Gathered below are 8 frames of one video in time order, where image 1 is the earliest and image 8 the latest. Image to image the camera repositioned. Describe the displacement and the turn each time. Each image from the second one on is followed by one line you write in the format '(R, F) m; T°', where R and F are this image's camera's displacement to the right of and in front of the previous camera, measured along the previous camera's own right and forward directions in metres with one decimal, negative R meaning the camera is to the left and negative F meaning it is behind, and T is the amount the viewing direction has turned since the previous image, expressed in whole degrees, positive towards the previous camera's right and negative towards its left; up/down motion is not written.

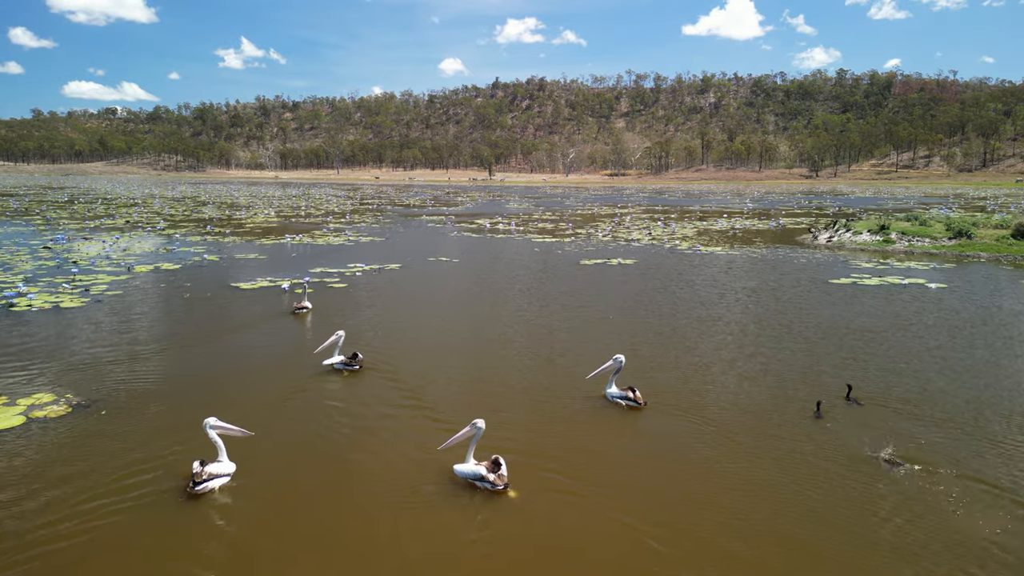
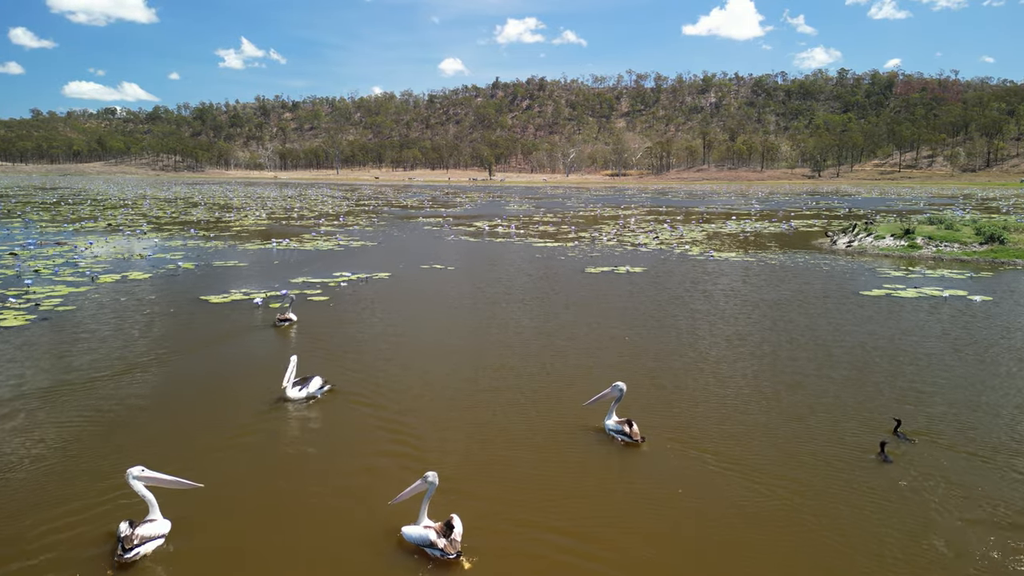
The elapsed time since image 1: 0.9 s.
(0.0, +1.3) m; 0°
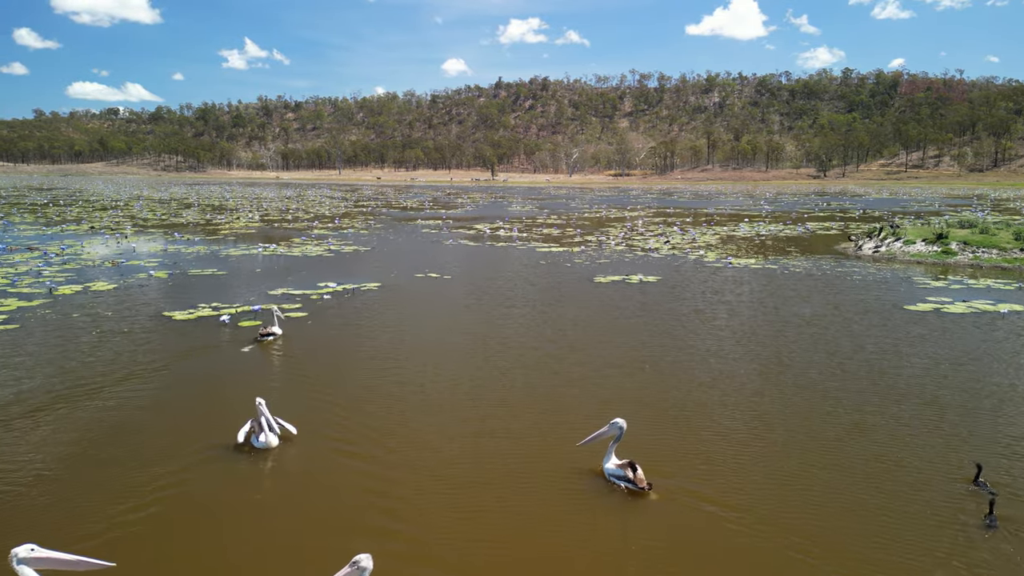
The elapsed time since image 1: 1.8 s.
(0.0, +1.3) m; 0°
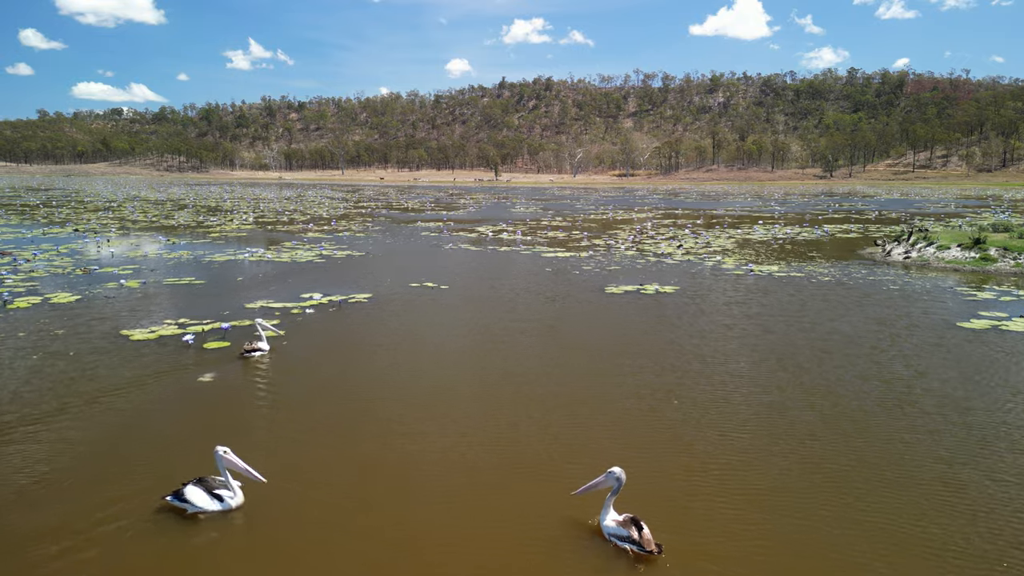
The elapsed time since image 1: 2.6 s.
(0.0, +1.2) m; 0°
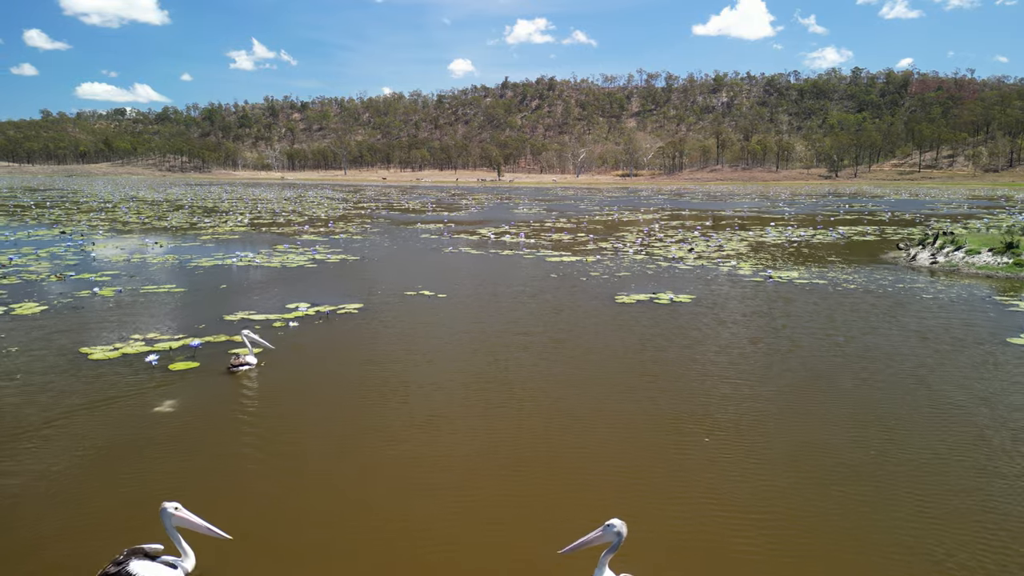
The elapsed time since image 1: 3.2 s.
(0.0, +0.9) m; 0°
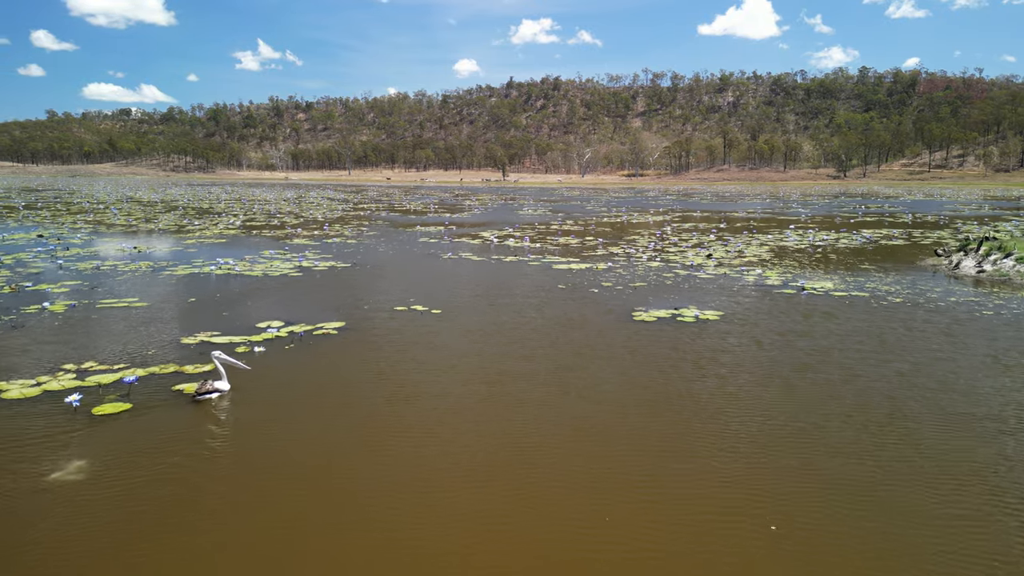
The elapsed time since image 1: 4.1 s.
(0.0, +1.4) m; 0°
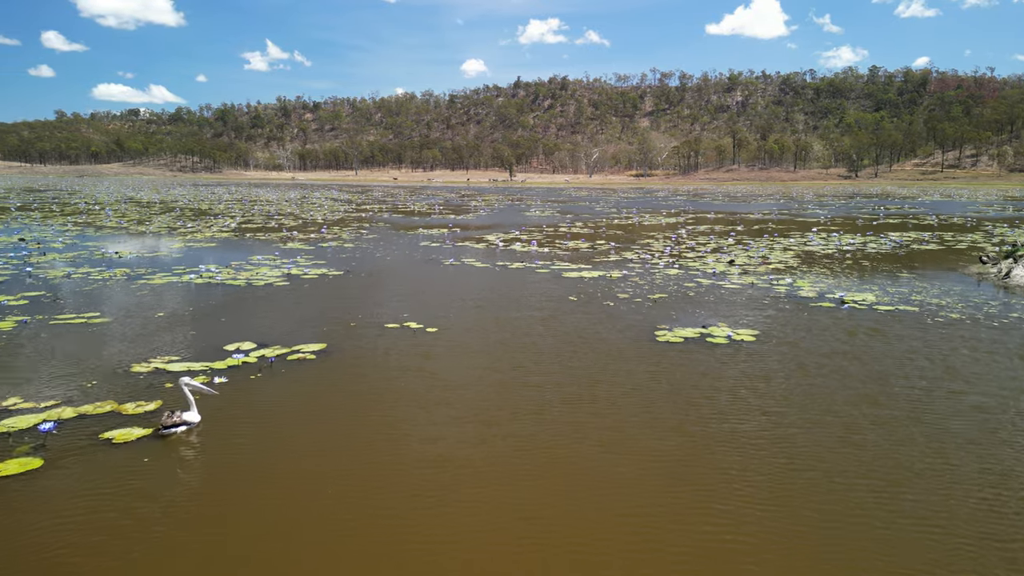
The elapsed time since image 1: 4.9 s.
(0.0, +1.3) m; -1°
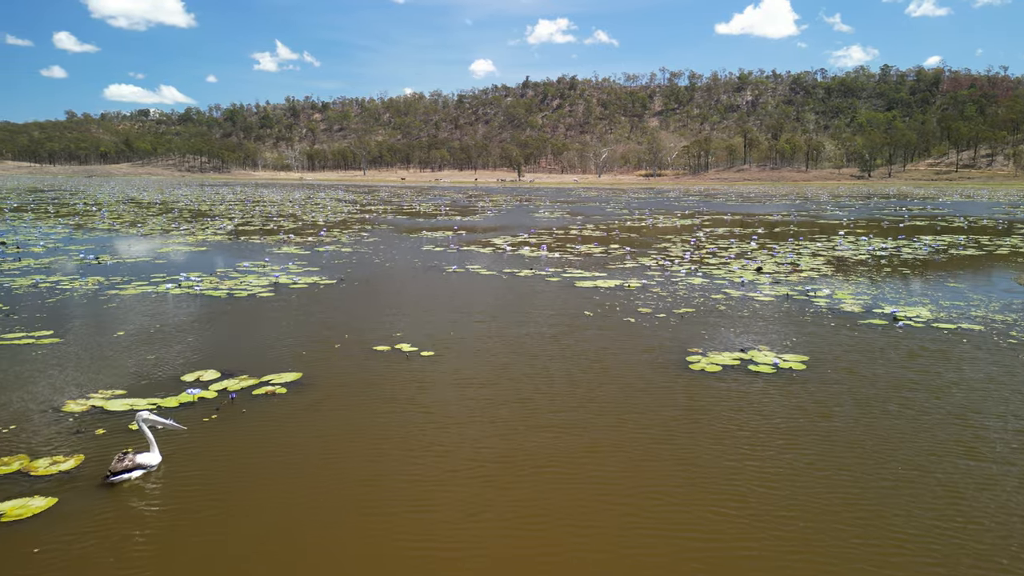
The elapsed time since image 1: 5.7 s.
(0.0, +1.3) m; -1°
